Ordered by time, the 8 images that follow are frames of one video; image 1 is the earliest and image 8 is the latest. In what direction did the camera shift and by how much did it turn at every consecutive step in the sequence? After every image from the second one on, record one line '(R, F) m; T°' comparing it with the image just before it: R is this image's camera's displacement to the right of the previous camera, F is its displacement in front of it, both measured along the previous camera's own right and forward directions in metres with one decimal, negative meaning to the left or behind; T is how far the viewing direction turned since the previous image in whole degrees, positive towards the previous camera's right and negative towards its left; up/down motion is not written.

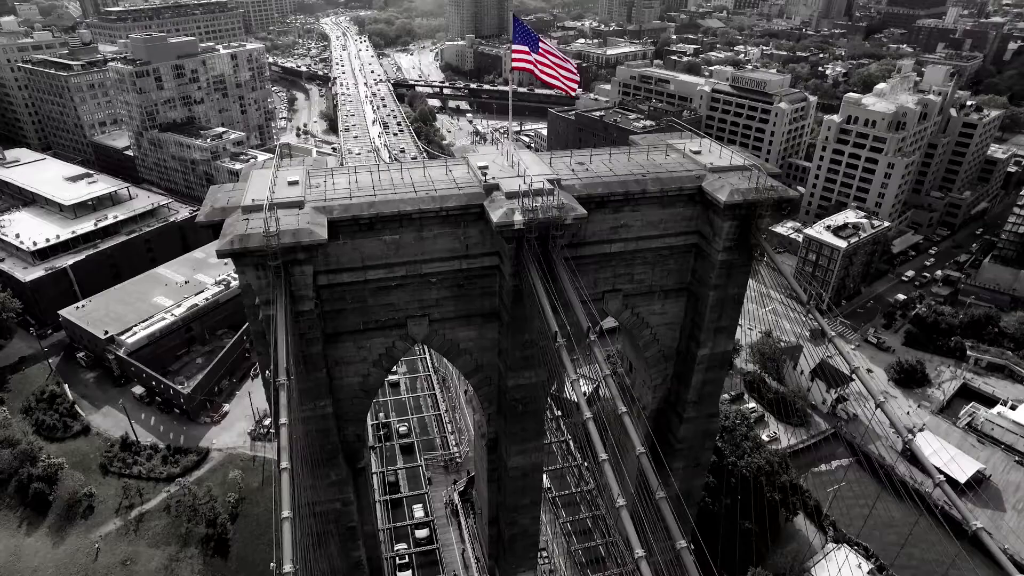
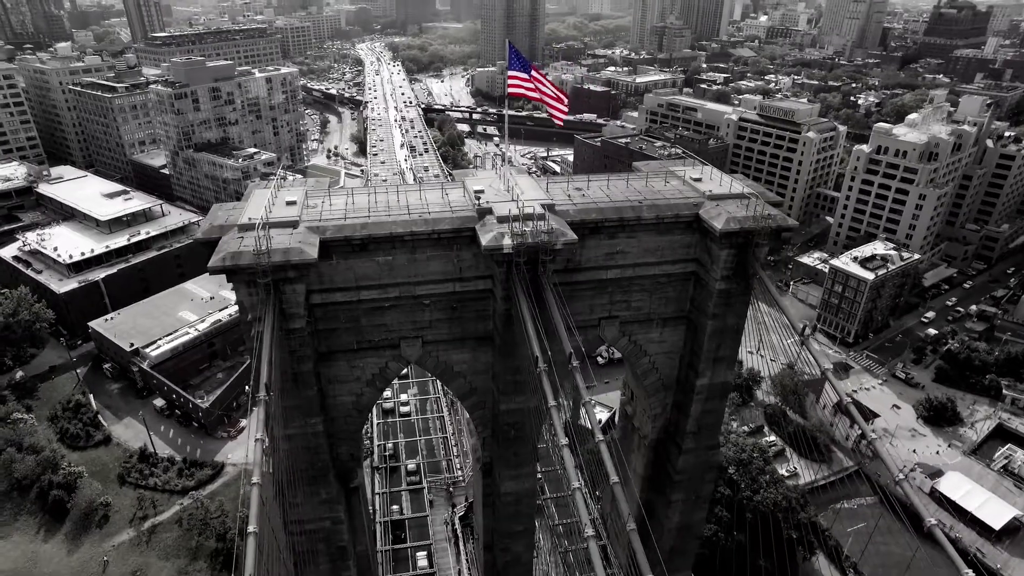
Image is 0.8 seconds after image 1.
(+0.7, 0.0) m; -3°
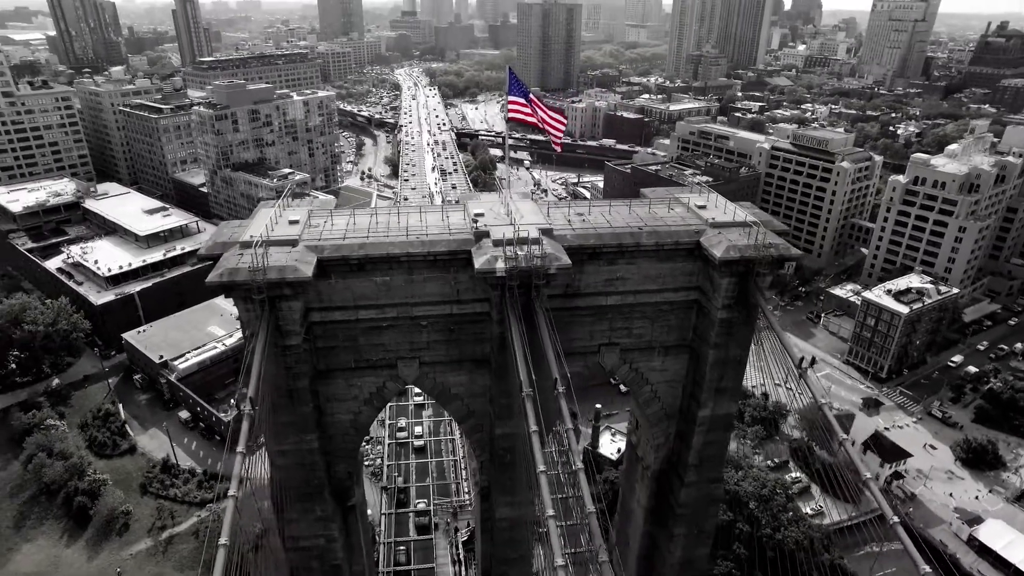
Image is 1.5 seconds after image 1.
(+0.7, 0.0) m; -3°
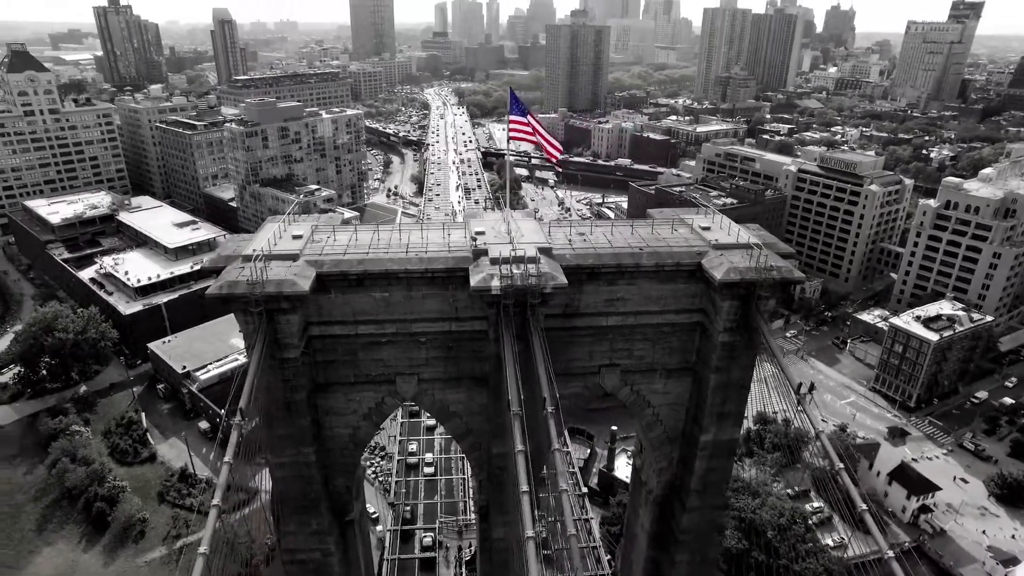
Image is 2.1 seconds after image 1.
(+0.6, 0.0) m; -2°
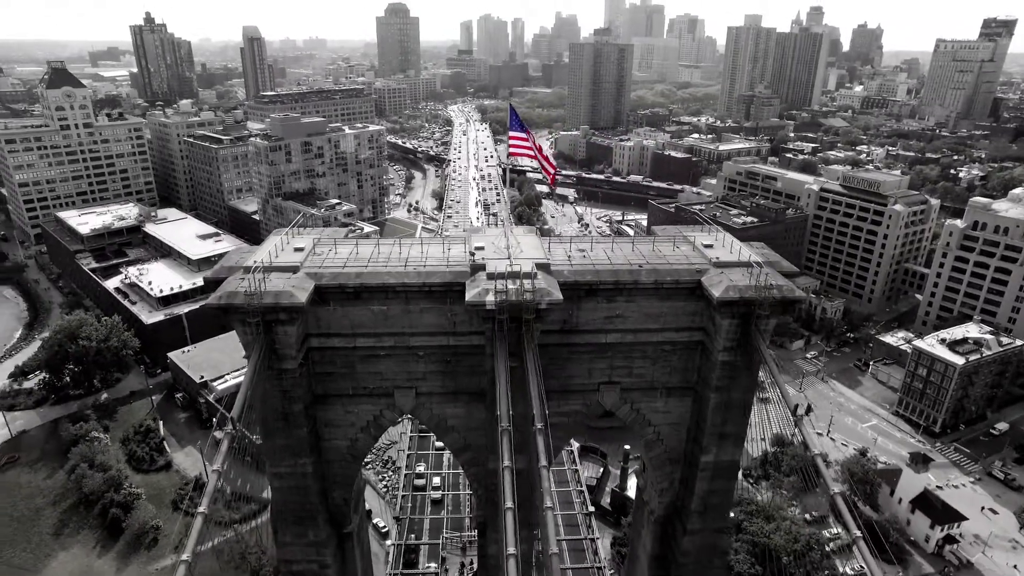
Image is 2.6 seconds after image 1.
(+0.5, 0.0) m; -2°
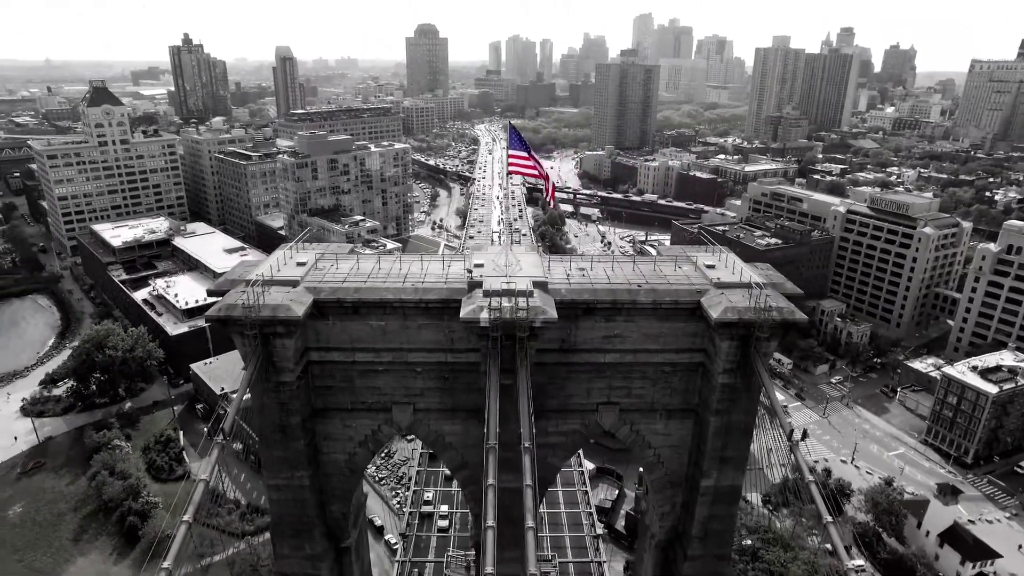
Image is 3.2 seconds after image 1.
(+0.6, 0.0) m; -2°
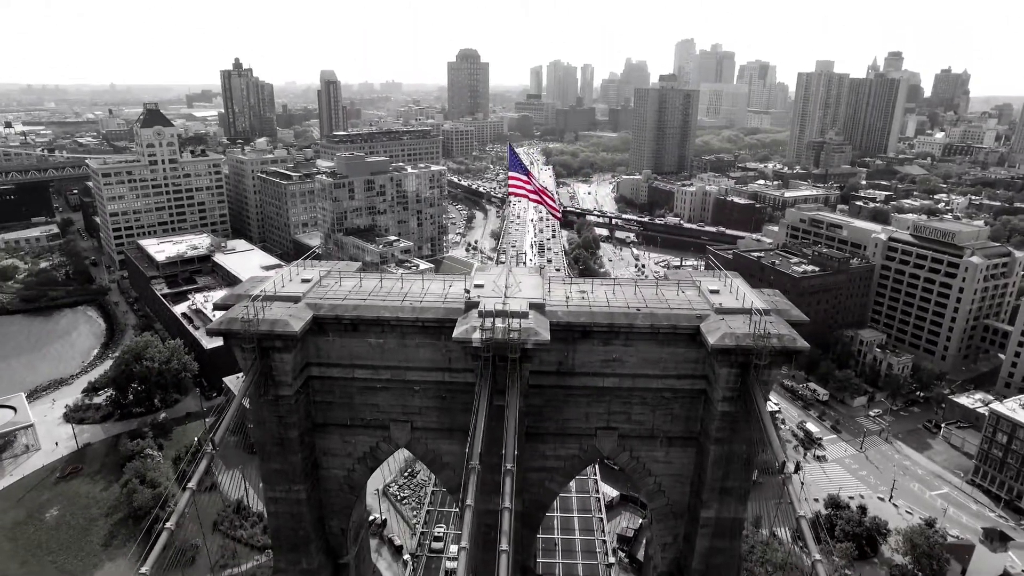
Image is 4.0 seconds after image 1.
(+0.8, 0.0) m; -4°
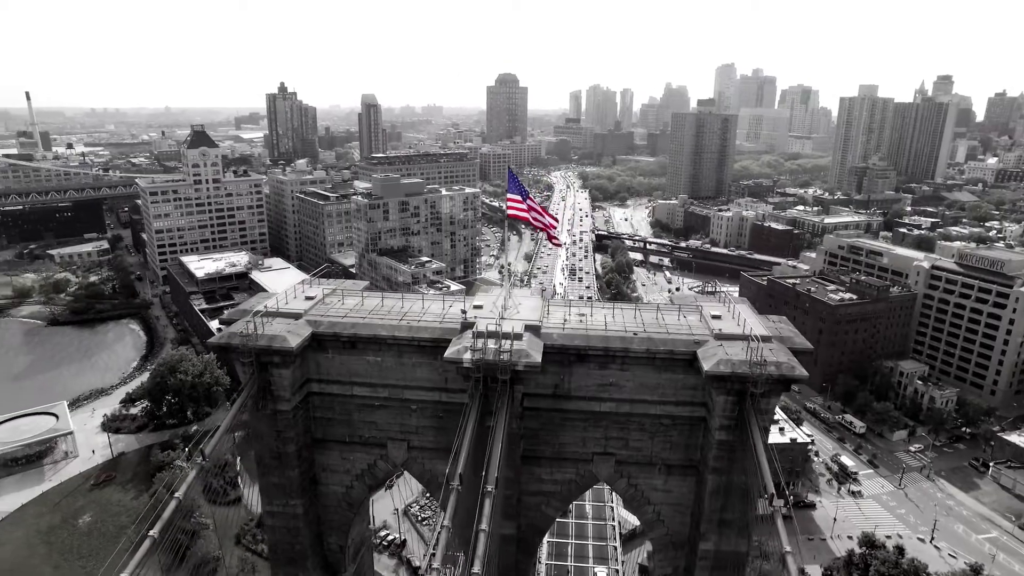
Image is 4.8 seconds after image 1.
(+0.8, 0.0) m; -3°
